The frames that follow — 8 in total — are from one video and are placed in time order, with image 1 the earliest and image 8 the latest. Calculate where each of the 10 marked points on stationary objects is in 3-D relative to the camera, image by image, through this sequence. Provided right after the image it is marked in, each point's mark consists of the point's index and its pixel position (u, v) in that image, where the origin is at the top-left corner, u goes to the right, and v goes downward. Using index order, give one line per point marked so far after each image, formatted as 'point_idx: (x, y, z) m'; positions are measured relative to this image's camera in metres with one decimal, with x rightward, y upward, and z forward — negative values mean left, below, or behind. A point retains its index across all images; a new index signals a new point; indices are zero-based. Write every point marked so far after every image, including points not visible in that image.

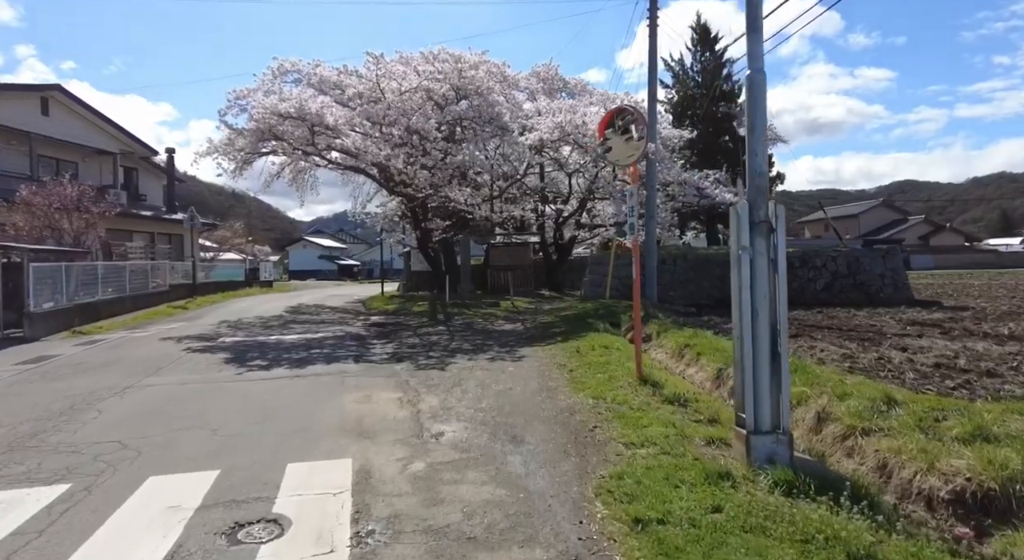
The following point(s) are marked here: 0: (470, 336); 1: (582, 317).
0: (-0.9, -1.3, +11.3) m
1: (+1.8, -1.0, +13.8) m
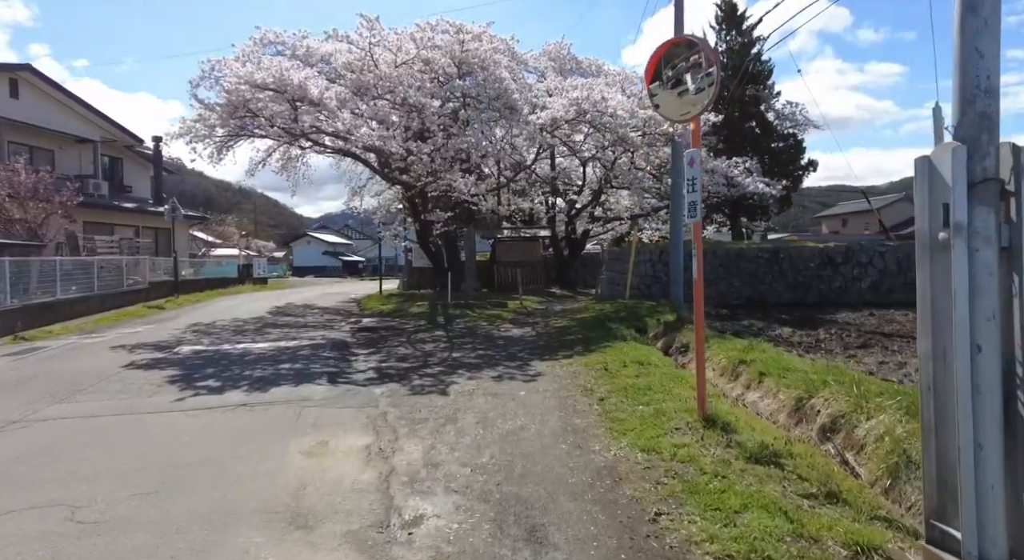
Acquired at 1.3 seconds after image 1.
0: (-0.7, -1.2, +9.6) m
1: (+2.0, -1.0, +12.1) m
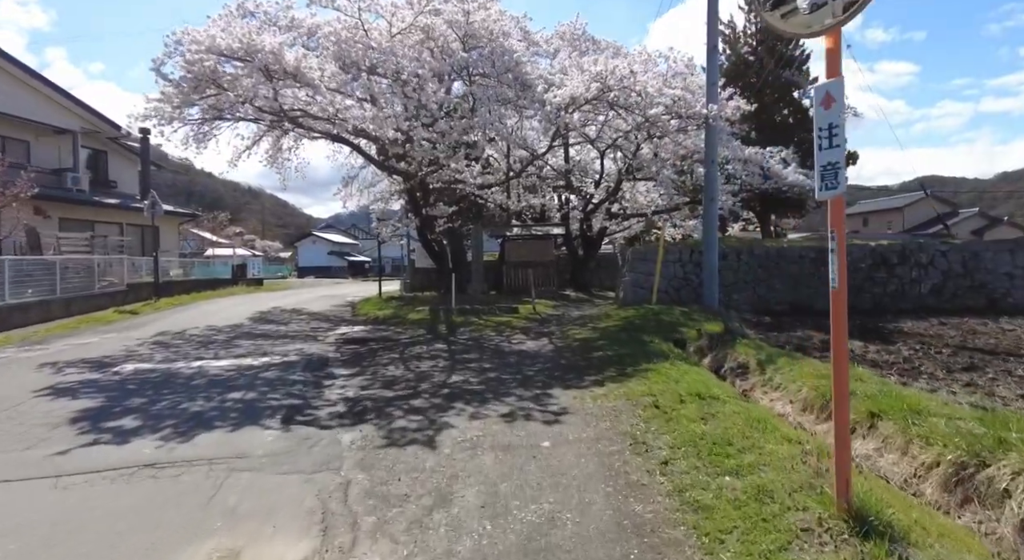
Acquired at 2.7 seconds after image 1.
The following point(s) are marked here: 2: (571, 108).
0: (-0.5, -1.3, +7.9) m
1: (+2.3, -1.0, +10.3) m
2: (+1.5, +4.5, +13.7) m
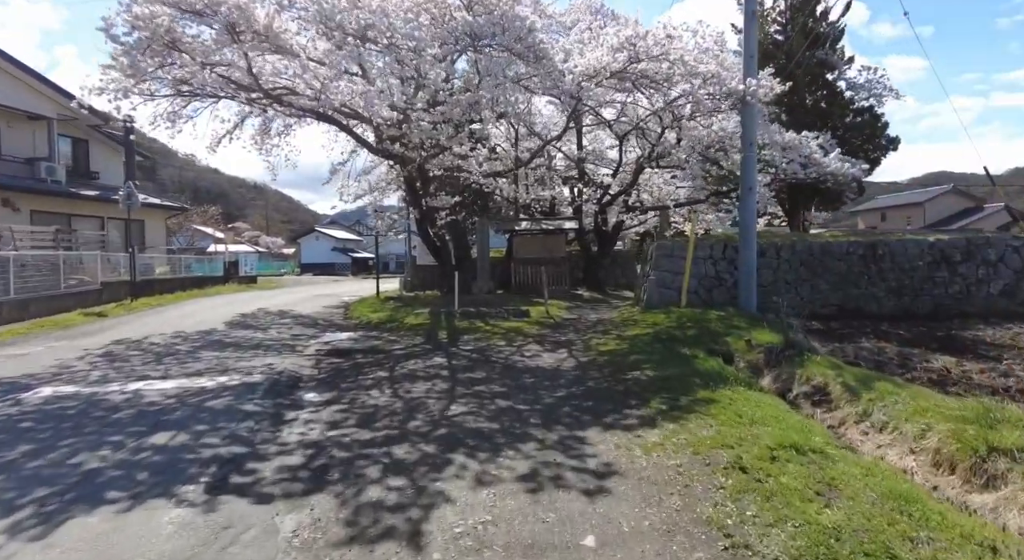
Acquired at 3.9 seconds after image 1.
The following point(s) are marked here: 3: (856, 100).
0: (-0.3, -1.3, +6.3) m
1: (+2.5, -1.0, +8.7) m
2: (+1.8, +4.5, +12.0) m
3: (+12.6, +6.6, +18.9) m
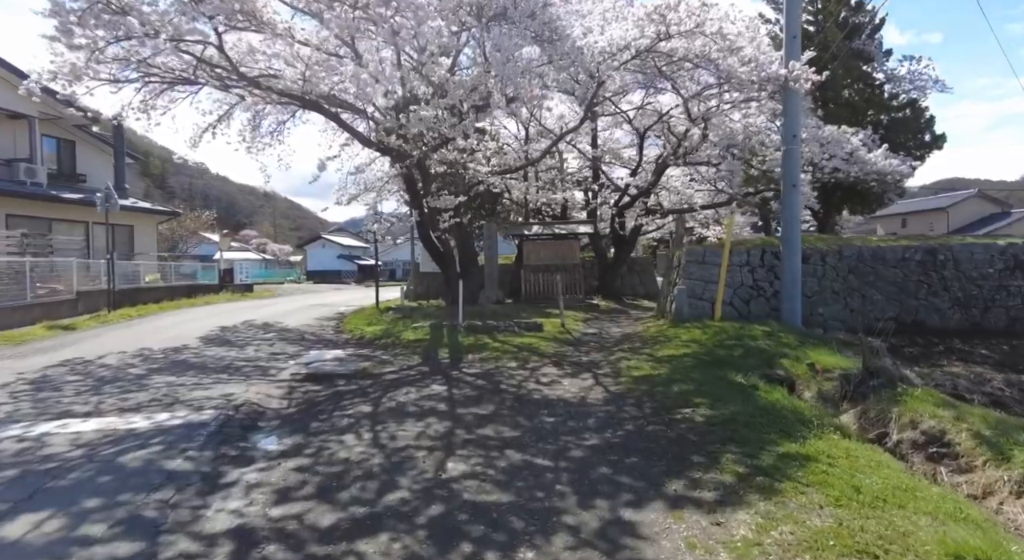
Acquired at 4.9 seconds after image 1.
0: (-0.2, -1.4, +4.9) m
1: (+2.7, -1.2, +7.3) m
2: (+2.0, +4.3, +10.7) m
3: (+12.9, +6.3, +17.4) m
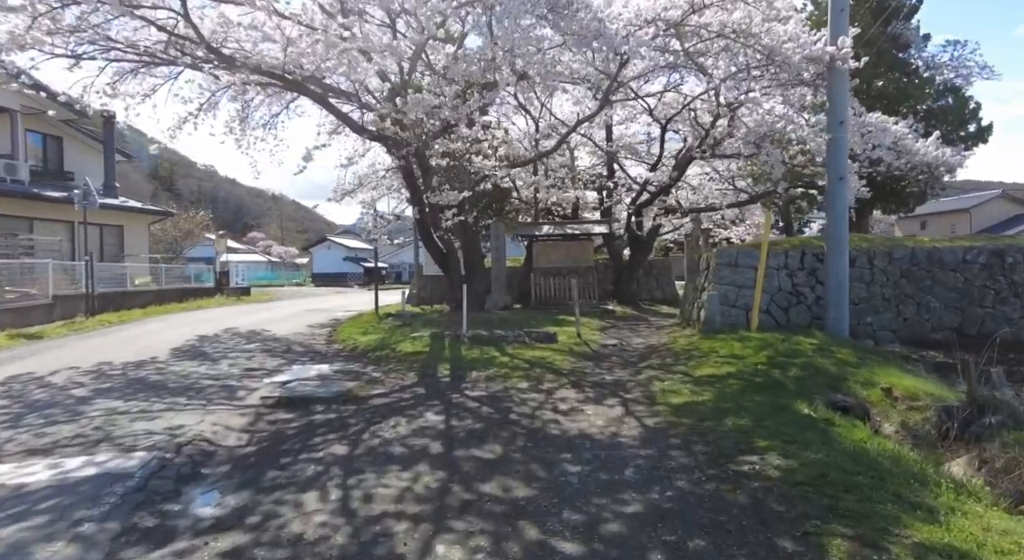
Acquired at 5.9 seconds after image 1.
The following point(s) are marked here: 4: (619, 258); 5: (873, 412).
0: (-0.1, -1.5, +3.7) m
1: (+2.8, -1.2, +6.0) m
2: (+2.2, +4.2, +9.5) m
3: (+13.2, +6.2, +16.1) m
4: (+3.7, +0.8, +18.1) m
5: (+3.7, -1.3, +5.3) m
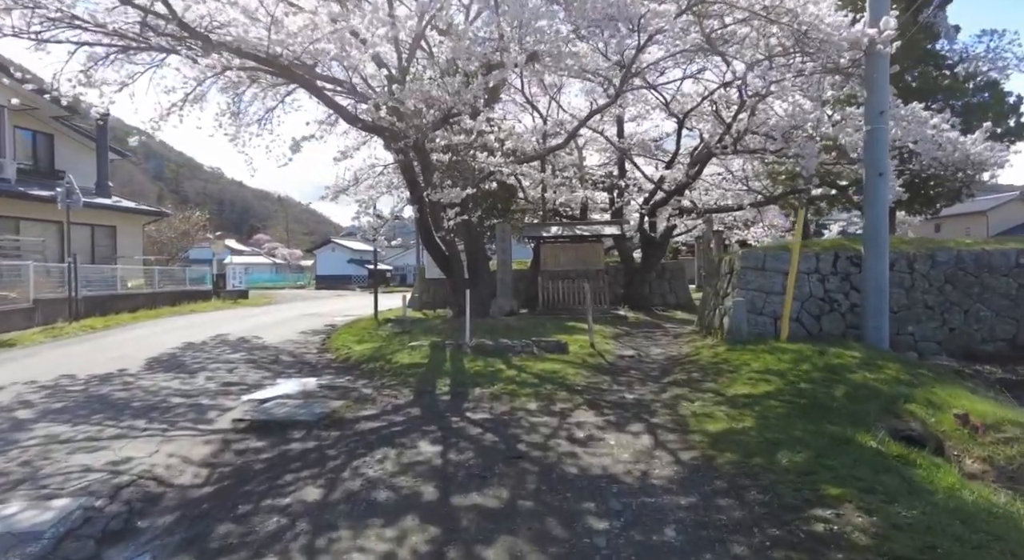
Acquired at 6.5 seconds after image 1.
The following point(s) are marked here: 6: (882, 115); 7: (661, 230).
0: (0.0, -1.5, +2.9) m
1: (+2.9, -1.3, +5.2) m
2: (+2.4, +4.1, +8.7) m
3: (+13.4, +6.0, +15.2) m
4: (+3.9, +0.7, +17.2) m
5: (+3.8, -1.3, +4.5) m
6: (+6.1, +2.7, +8.6) m
7: (+4.7, +1.6, +16.6) m
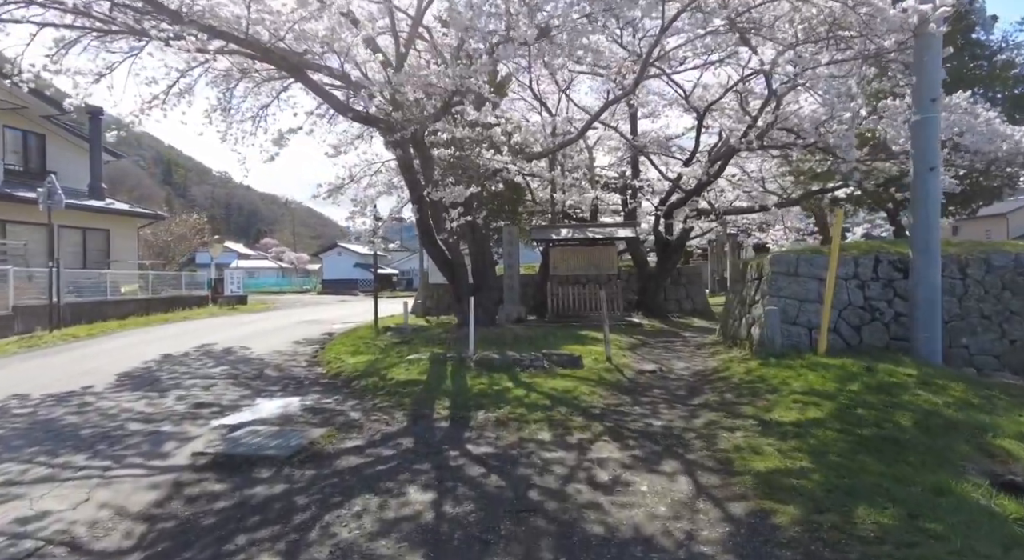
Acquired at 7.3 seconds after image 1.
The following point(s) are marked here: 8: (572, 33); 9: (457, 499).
0: (0.0, -1.6, +2.0) m
1: (+3.0, -1.4, +4.3) m
2: (+2.5, +4.0, +7.8) m
3: (+13.6, +5.9, +14.2) m
4: (+4.2, +0.5, +16.3) m
5: (+3.9, -1.4, +3.6) m
6: (+6.2, +2.6, +7.7) m
7: (+5.0, +1.4, +15.7) m
8: (+0.9, +3.7, +7.9) m
9: (-0.4, -1.5, +3.7) m
